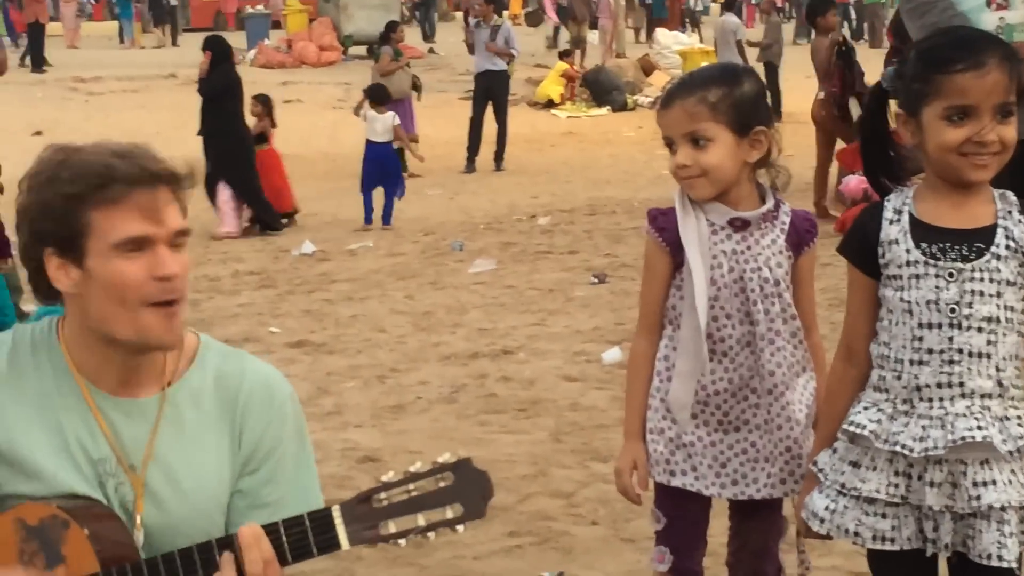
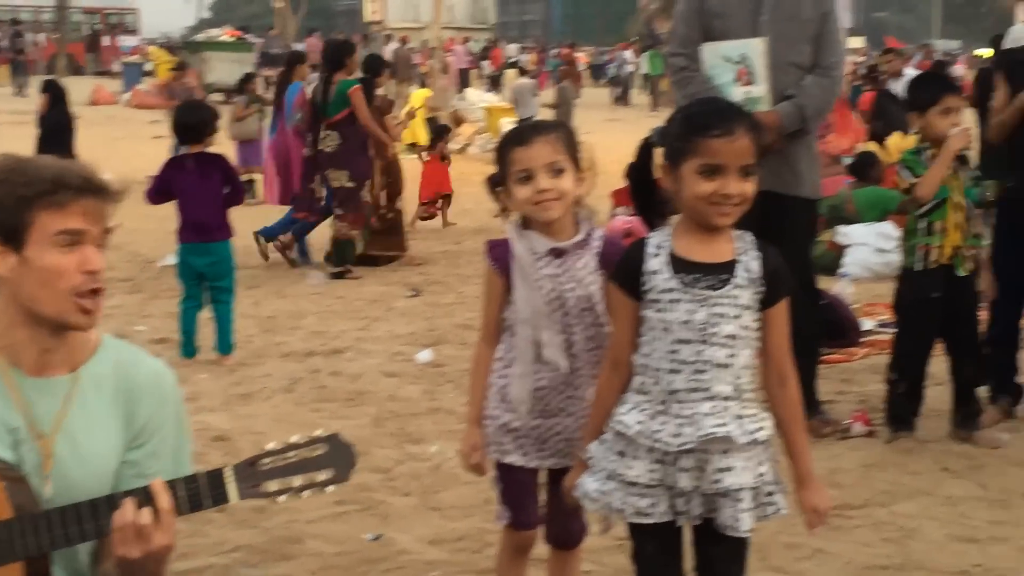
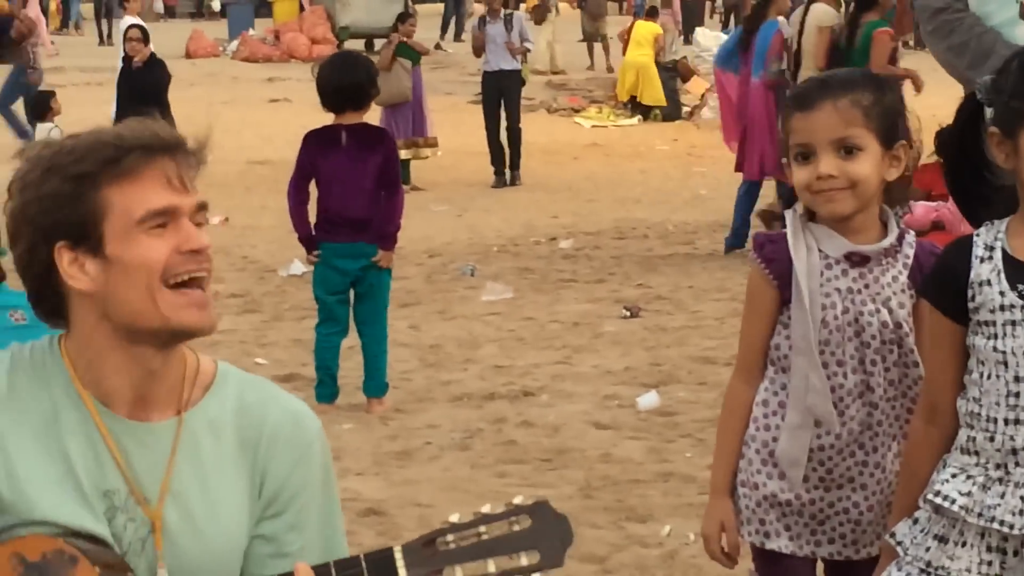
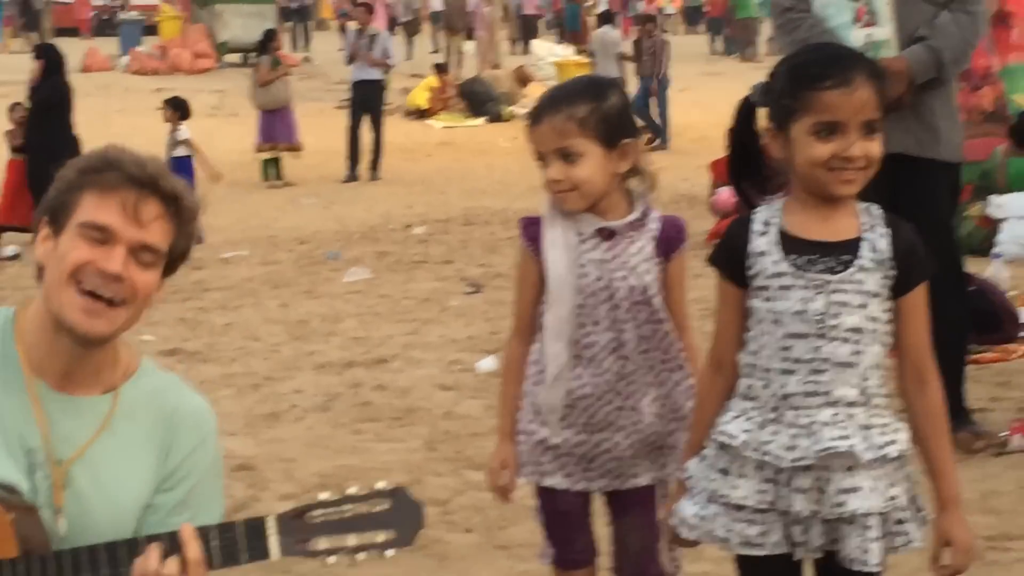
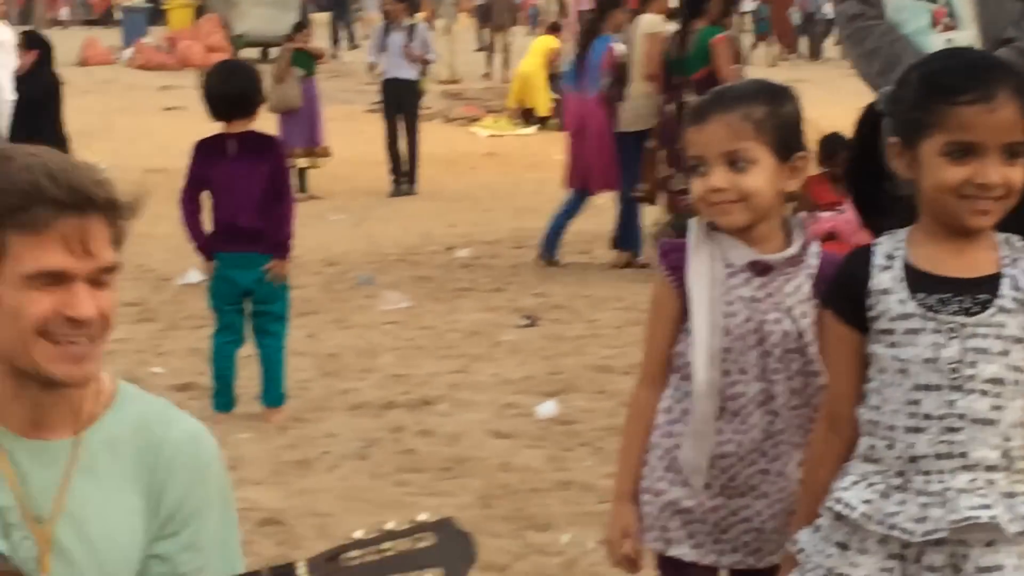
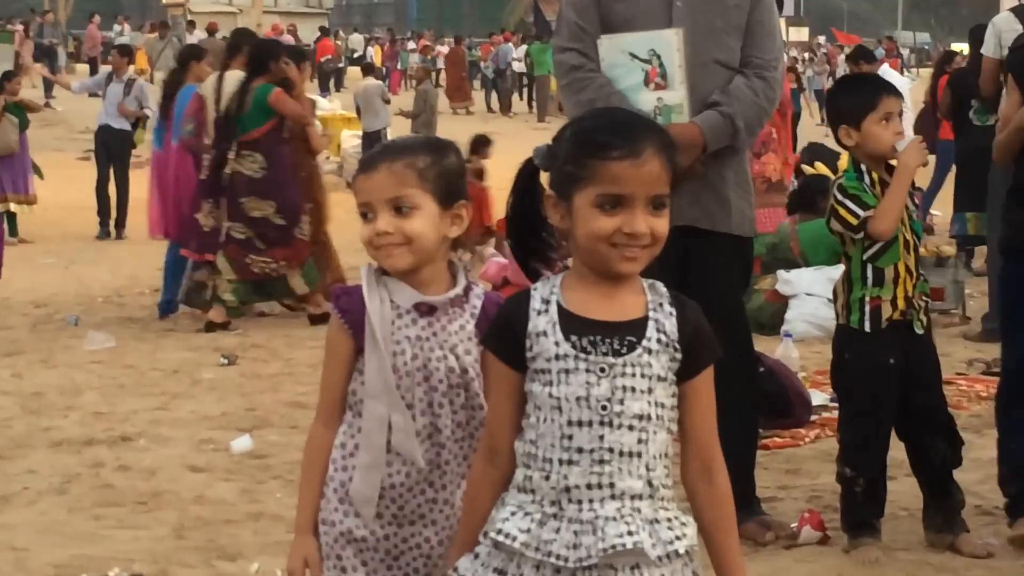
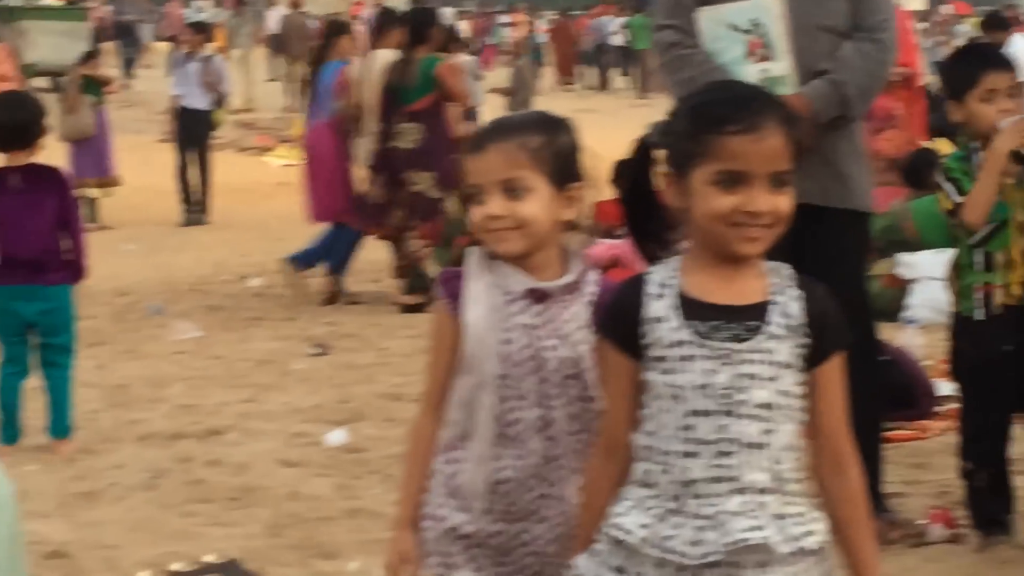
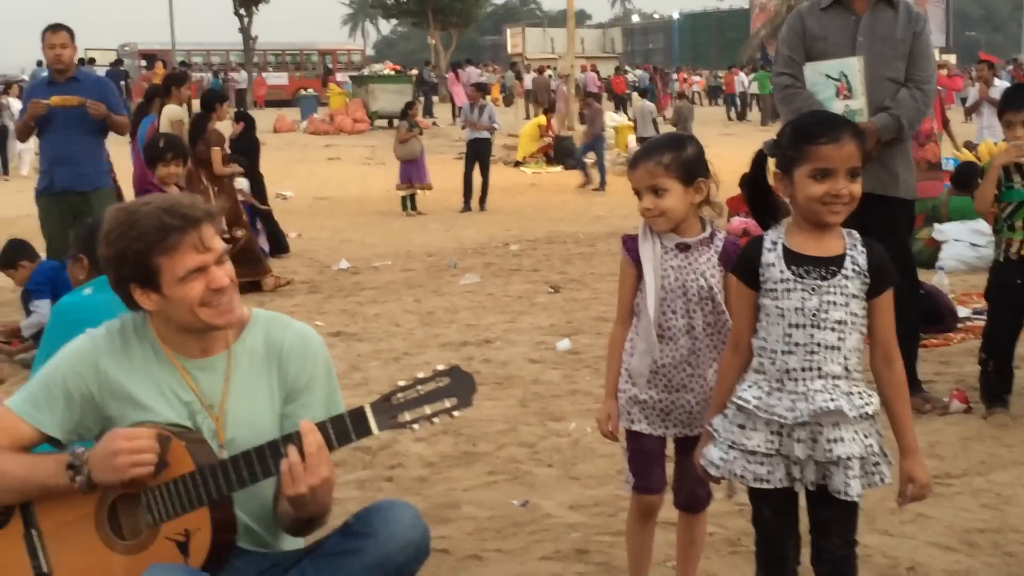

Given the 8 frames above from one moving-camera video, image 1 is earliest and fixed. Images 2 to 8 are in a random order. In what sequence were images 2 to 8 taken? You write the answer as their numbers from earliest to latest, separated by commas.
4, 8, 2, 6, 7, 5, 3
